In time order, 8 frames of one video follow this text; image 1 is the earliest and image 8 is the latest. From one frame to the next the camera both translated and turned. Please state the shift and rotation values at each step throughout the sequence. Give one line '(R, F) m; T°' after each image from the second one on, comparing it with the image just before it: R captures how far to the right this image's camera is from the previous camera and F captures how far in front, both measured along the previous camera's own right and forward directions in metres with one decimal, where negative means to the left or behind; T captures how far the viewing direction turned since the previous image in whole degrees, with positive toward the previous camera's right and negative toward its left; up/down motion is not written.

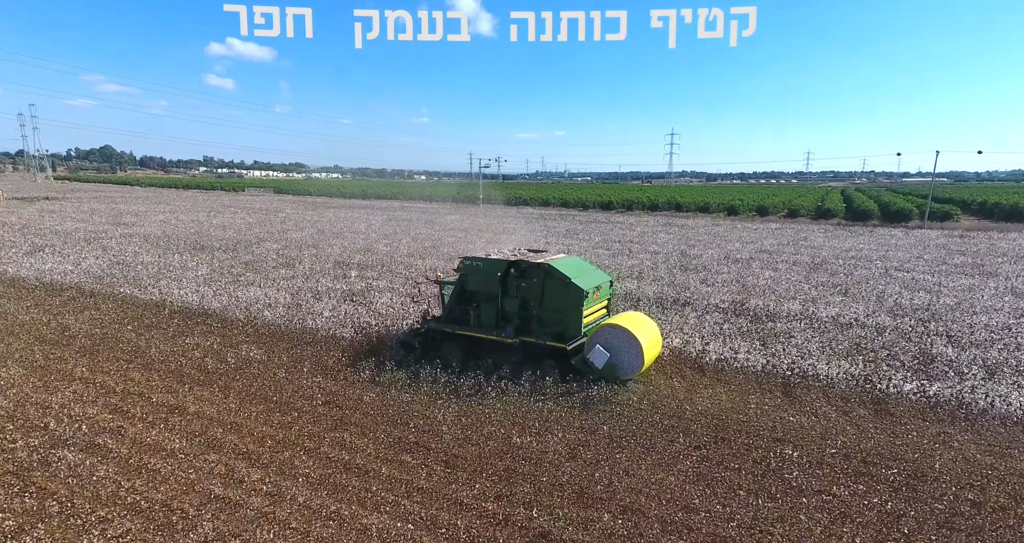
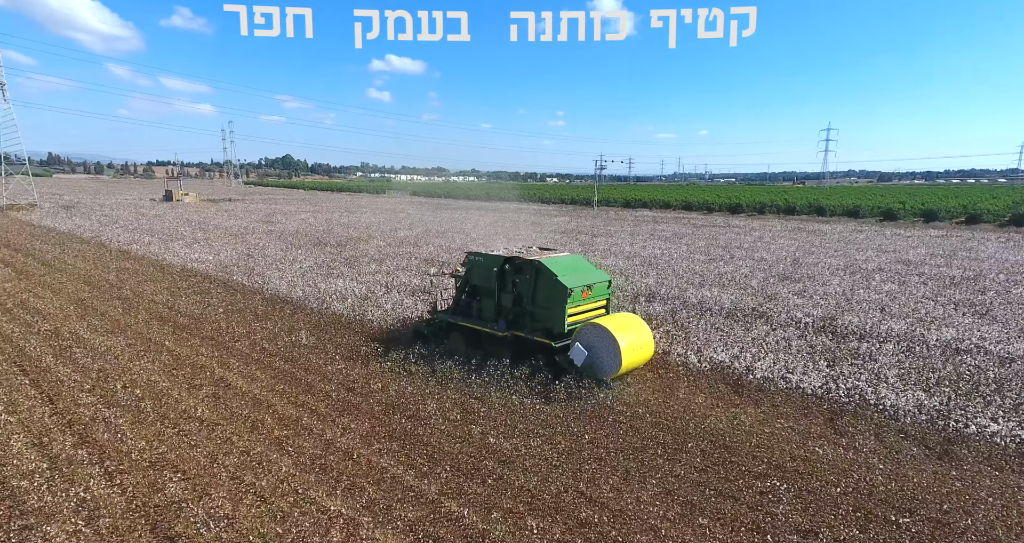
(+1.6, +0.2) m; -14°
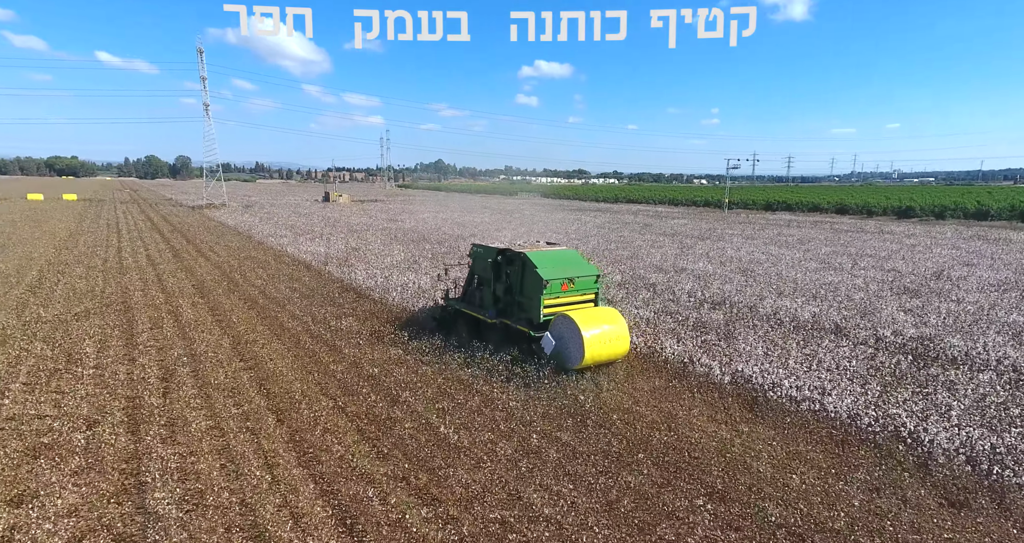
(+2.0, +0.2) m; -15°
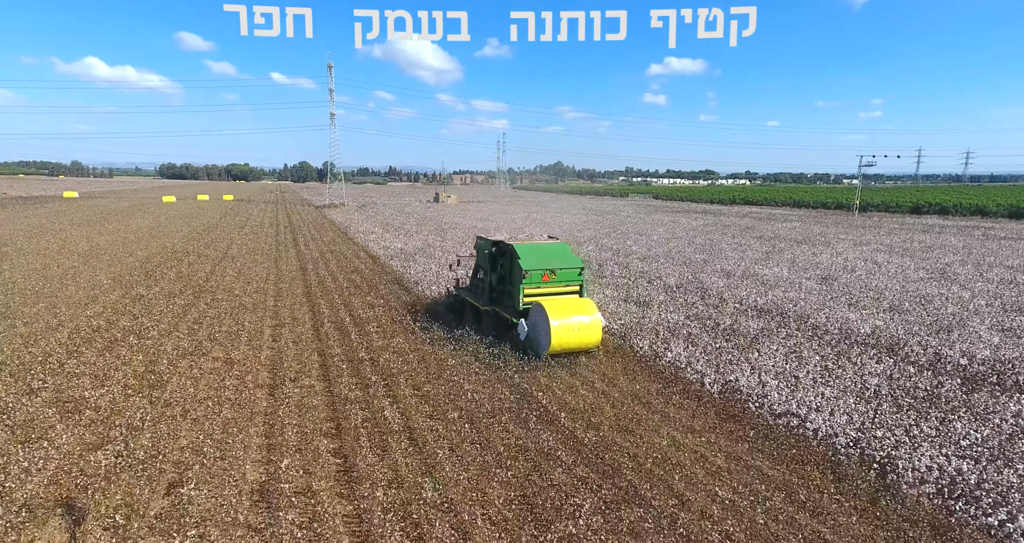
(+2.0, +0.1) m; -12°
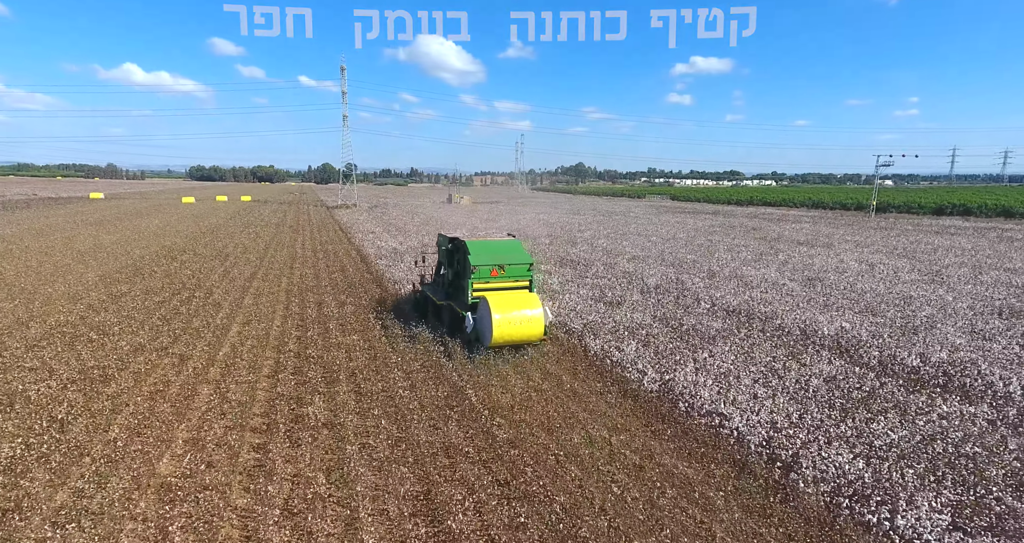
(+1.2, -0.1) m; -2°
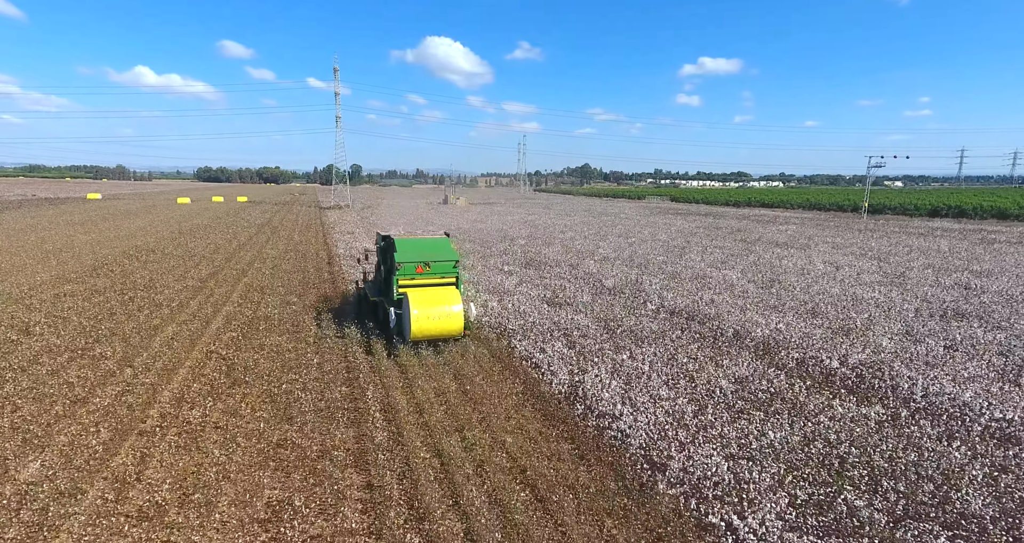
(+1.4, -0.1) m; -1°
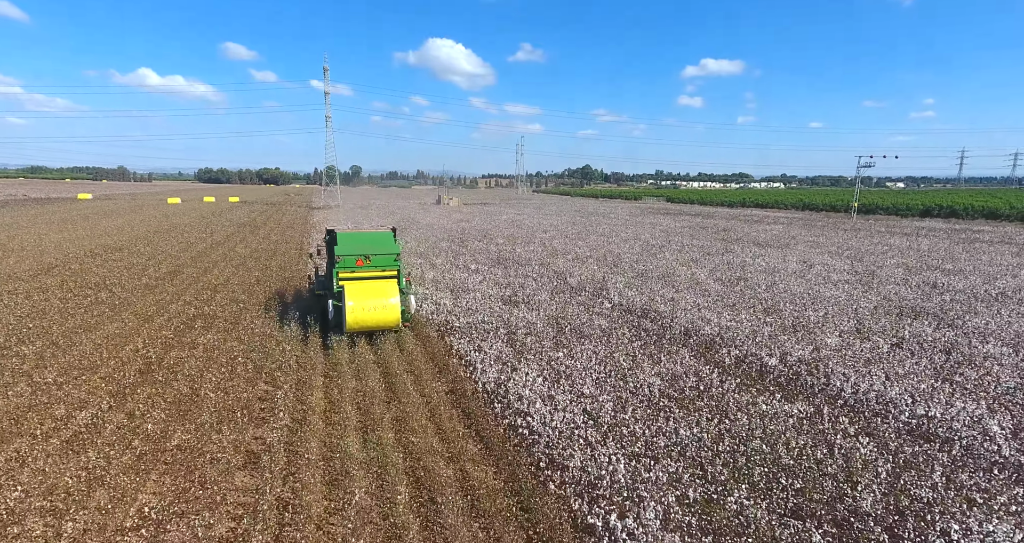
(+1.1, +0.1) m; 0°
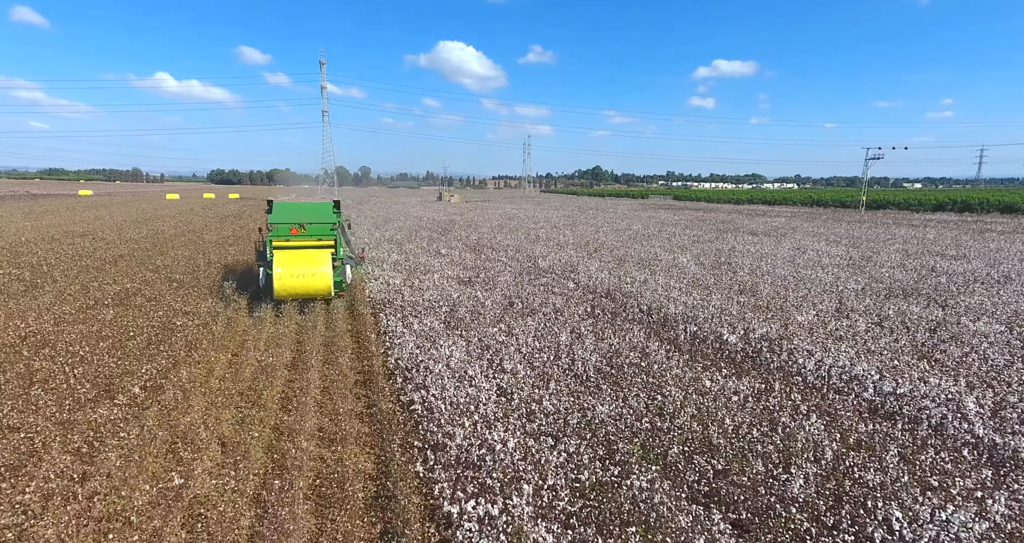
(+1.1, +0.8) m; -1°
